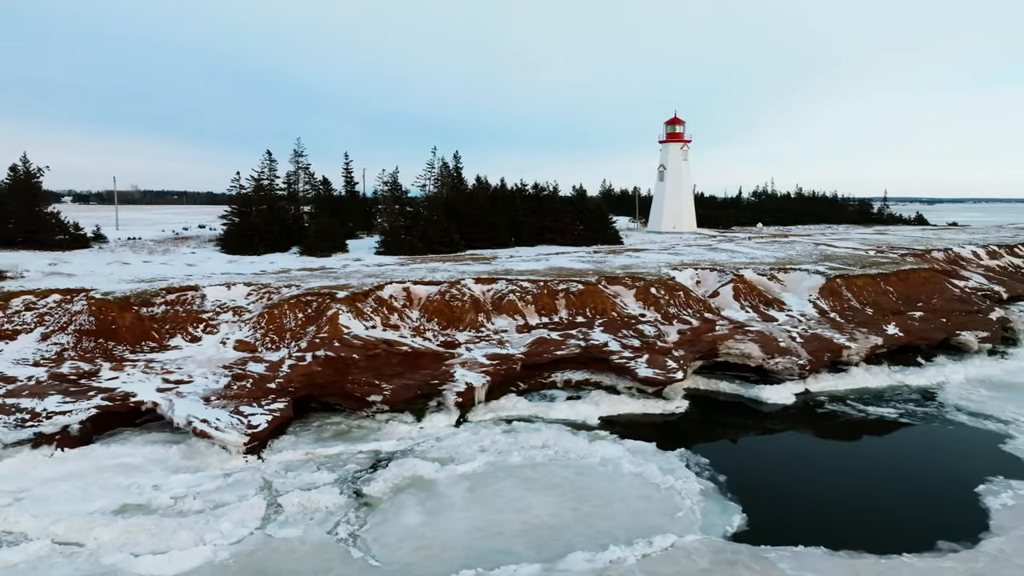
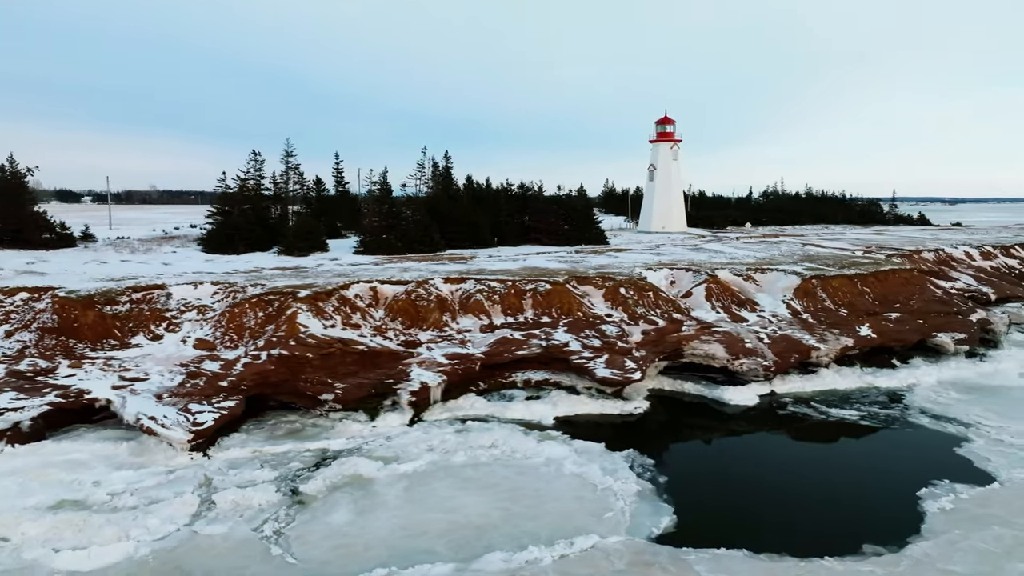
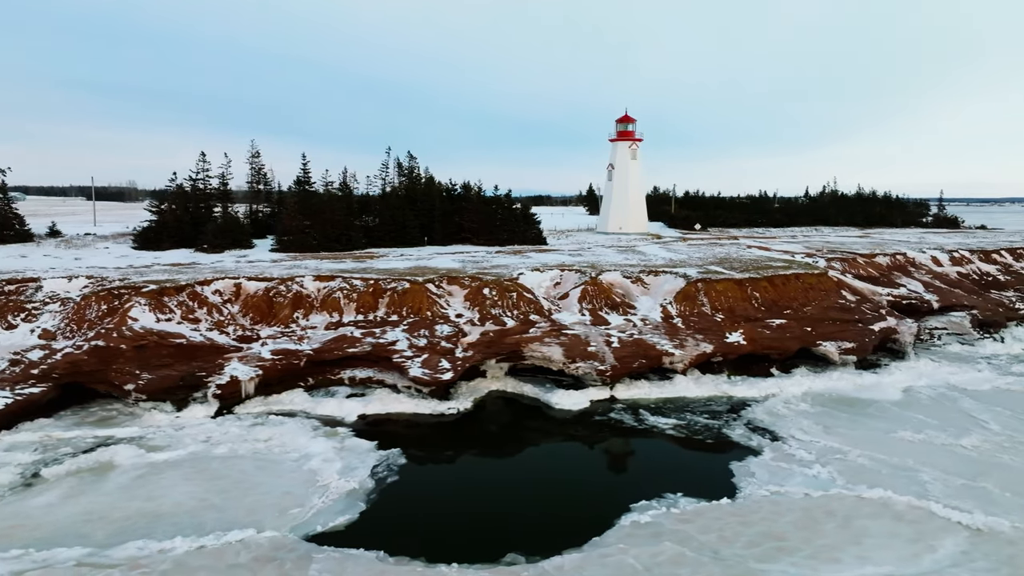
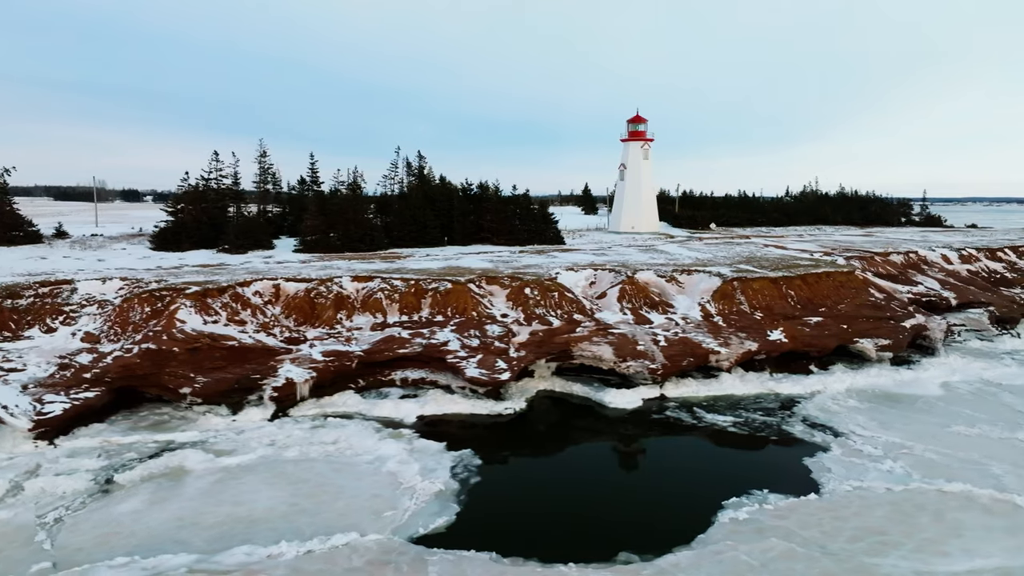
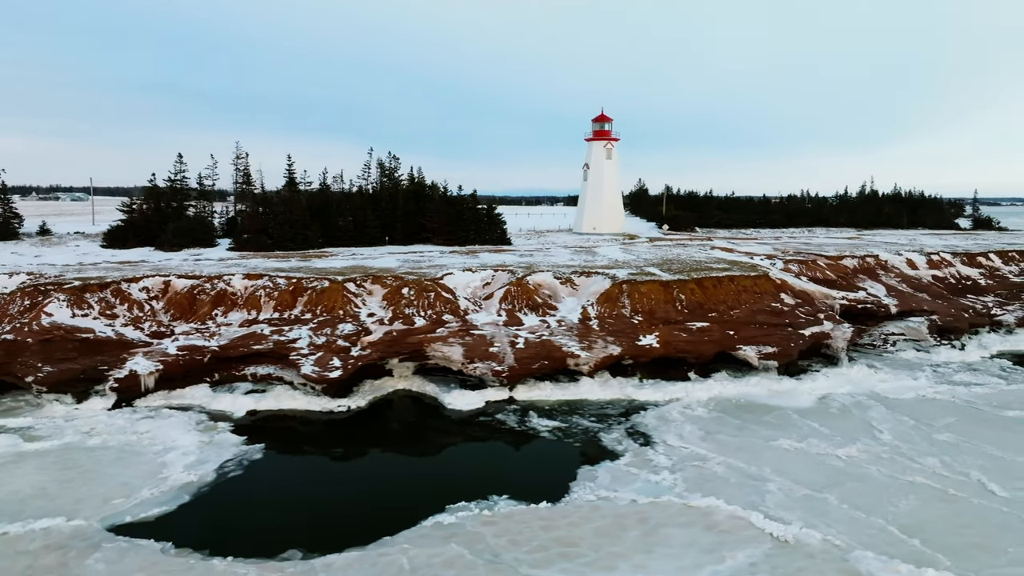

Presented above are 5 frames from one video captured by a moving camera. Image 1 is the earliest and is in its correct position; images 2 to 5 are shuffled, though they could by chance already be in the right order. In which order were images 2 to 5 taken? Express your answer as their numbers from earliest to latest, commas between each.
2, 4, 3, 5
